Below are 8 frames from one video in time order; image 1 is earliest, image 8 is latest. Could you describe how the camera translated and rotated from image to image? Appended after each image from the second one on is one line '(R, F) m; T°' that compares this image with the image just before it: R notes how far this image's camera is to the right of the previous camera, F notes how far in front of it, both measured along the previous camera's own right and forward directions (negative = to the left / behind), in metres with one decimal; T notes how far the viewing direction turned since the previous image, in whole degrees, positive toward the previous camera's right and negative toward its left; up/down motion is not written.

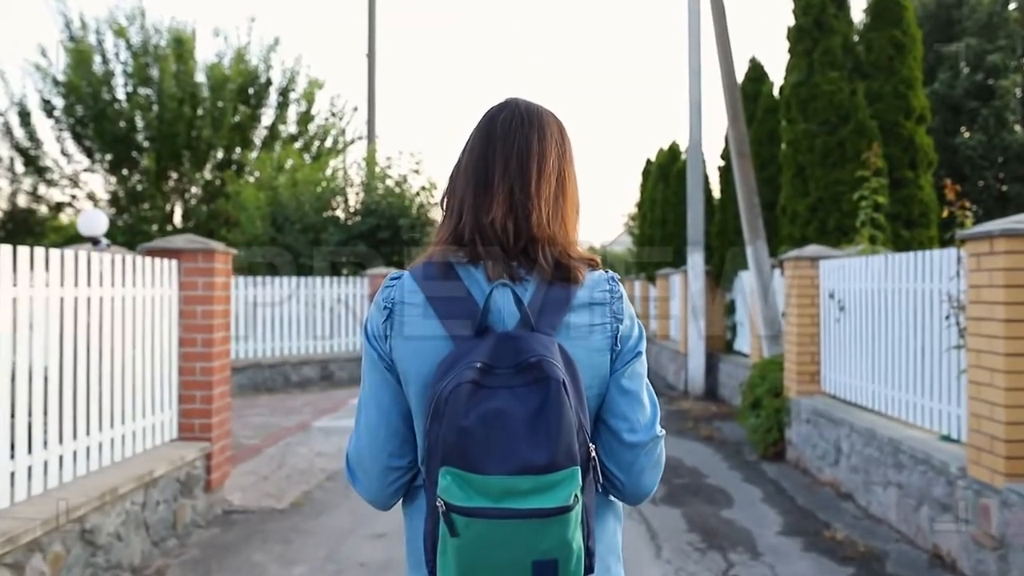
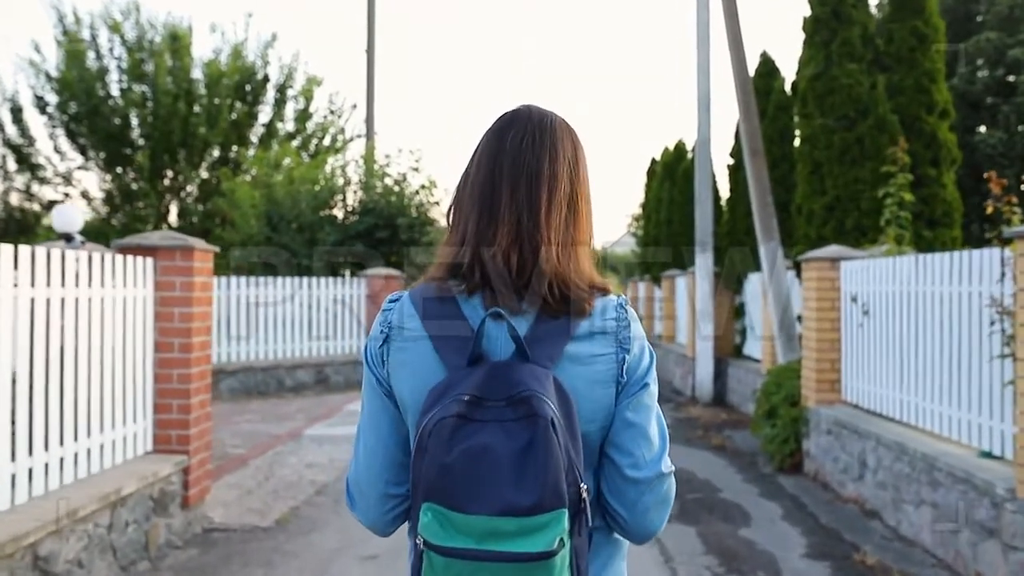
(0.0, +0.5) m; 0°
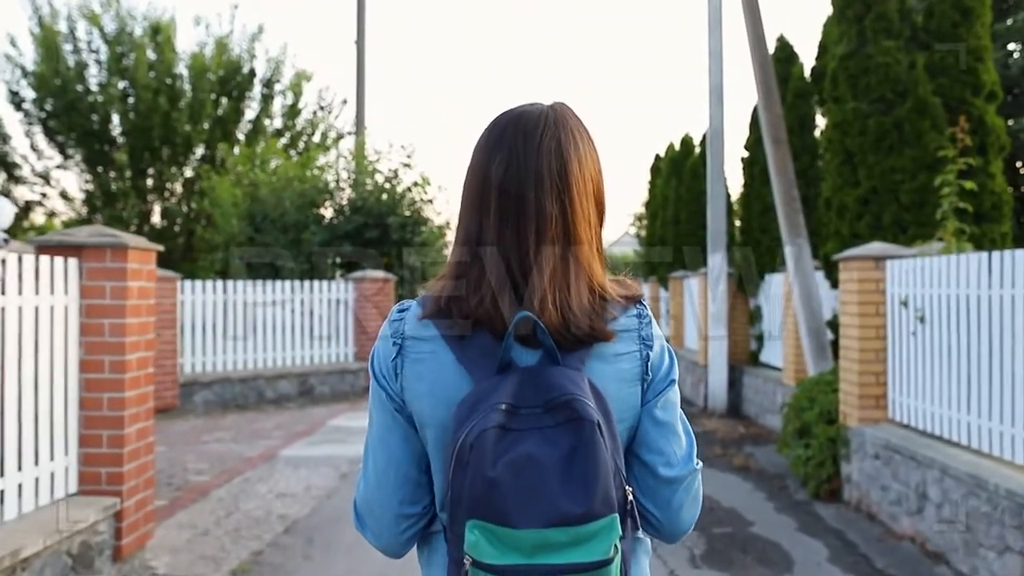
(0.0, +1.0) m; 0°
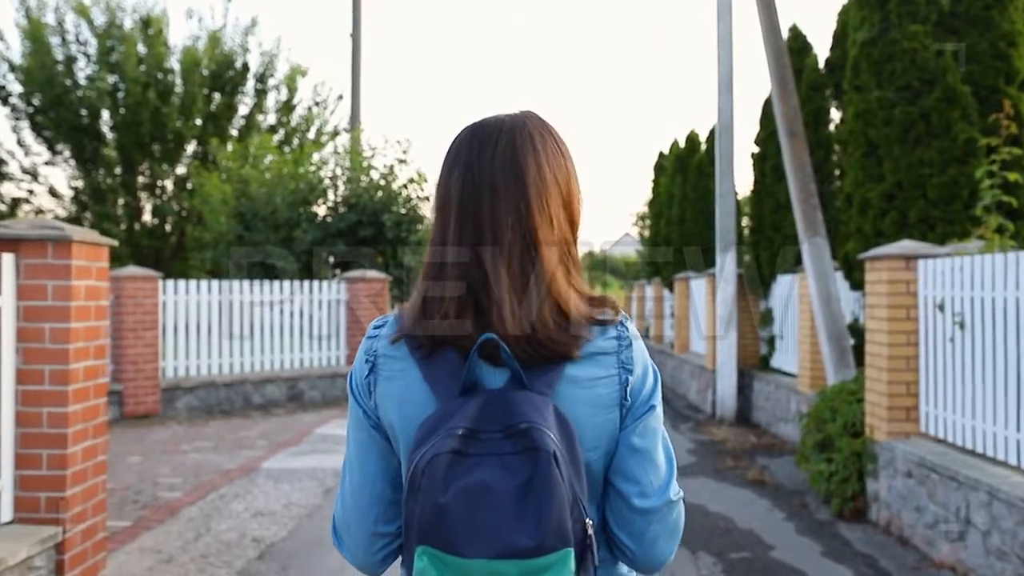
(0.0, +0.6) m; 0°
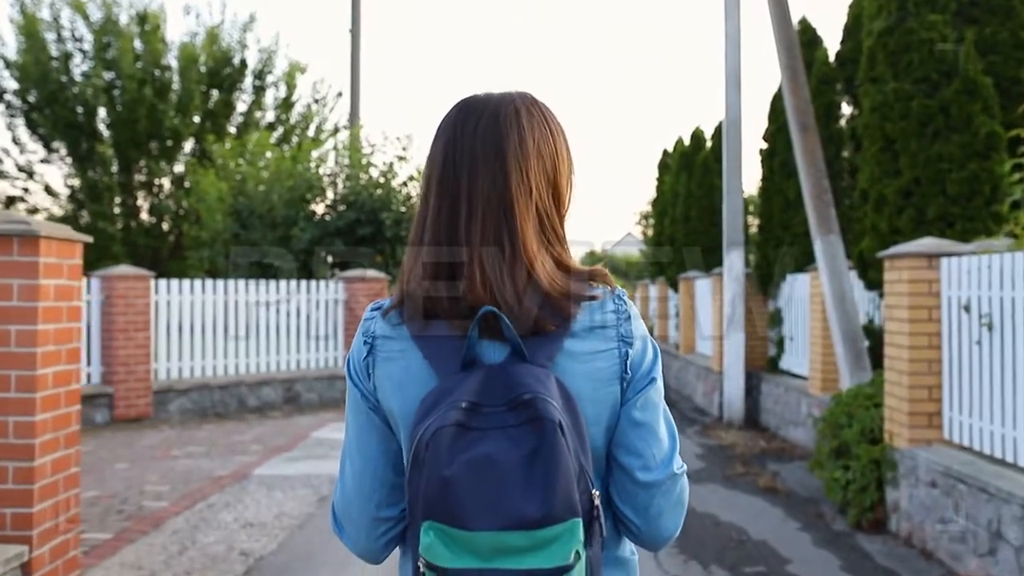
(0.0, +0.3) m; 0°
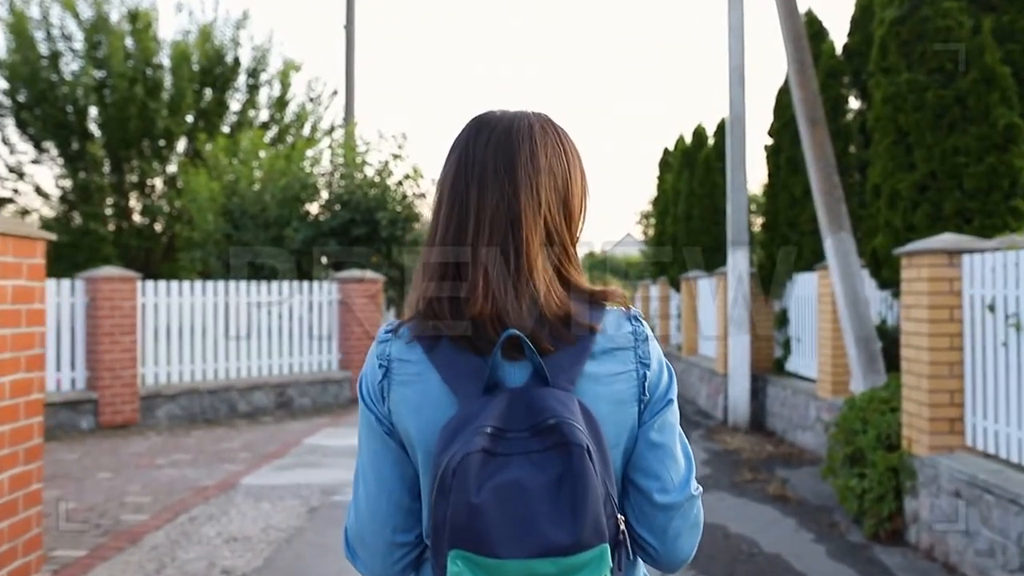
(0.0, +0.3) m; 0°
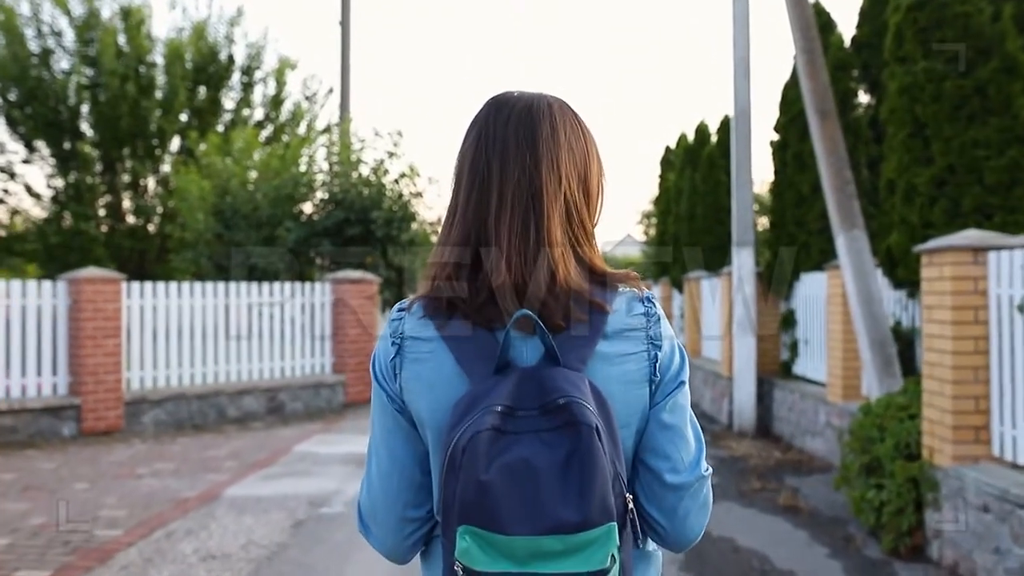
(0.0, +0.4) m; 0°
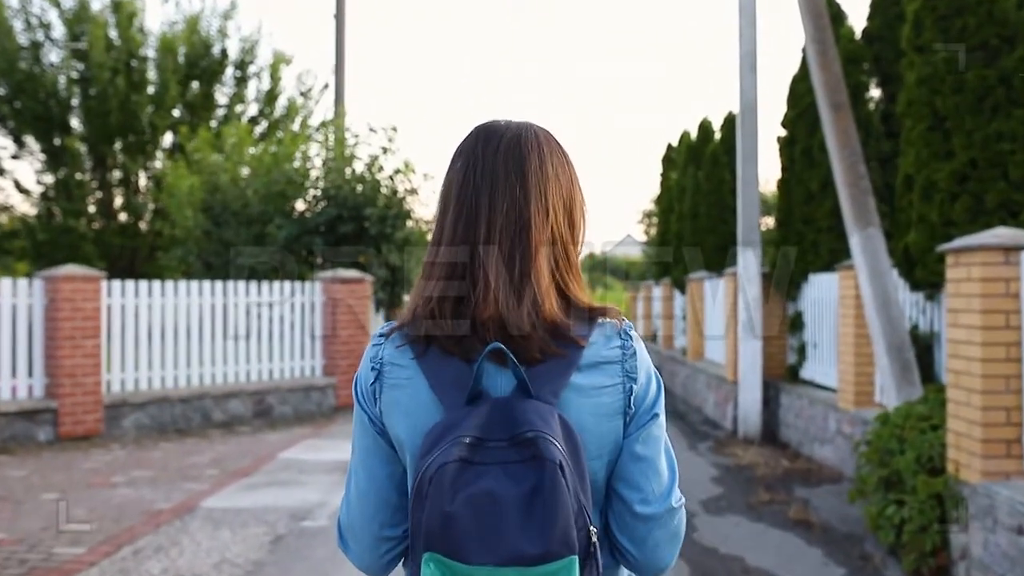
(0.0, +0.4) m; 0°
